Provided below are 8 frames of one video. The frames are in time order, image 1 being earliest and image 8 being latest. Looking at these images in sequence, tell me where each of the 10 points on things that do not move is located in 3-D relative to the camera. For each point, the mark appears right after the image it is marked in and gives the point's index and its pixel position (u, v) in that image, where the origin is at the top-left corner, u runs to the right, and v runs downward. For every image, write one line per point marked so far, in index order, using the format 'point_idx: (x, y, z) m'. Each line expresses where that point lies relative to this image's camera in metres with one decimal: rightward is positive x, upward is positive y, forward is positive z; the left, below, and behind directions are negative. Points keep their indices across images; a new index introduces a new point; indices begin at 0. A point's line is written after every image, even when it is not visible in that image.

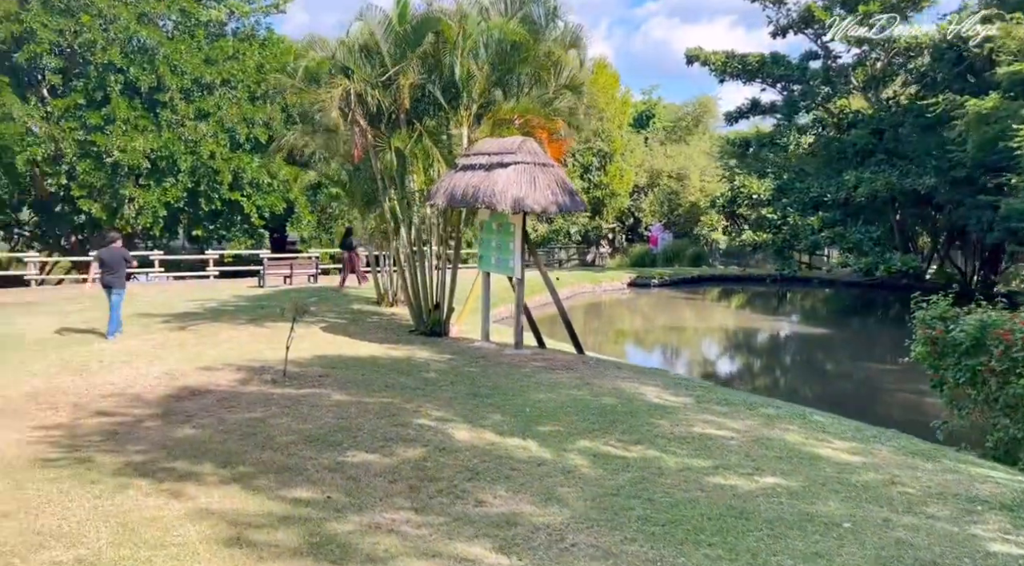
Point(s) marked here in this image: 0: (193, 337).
0: (-4.3, -0.8, +11.1) m
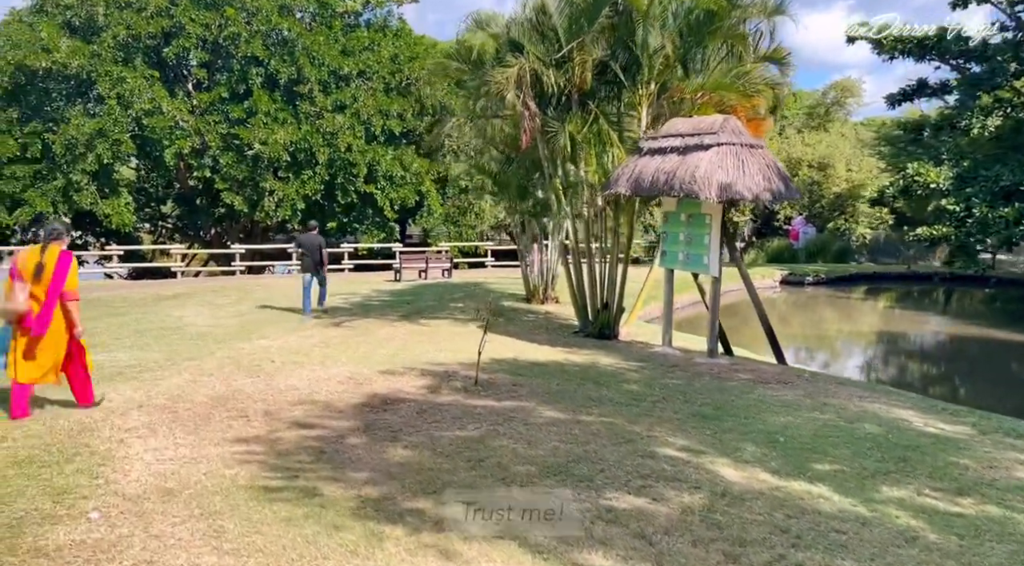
0: (-2.1, -0.7, +10.6) m
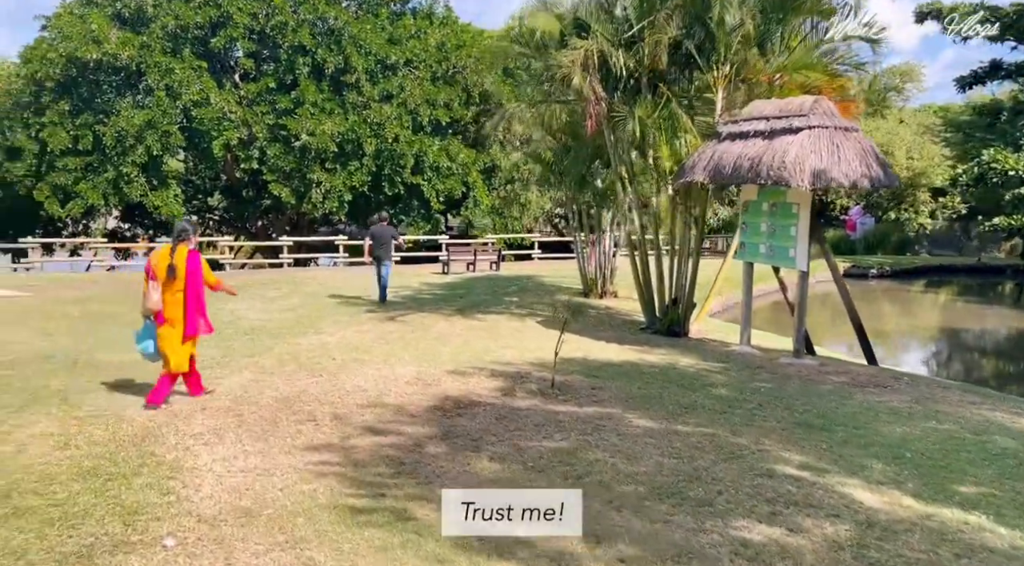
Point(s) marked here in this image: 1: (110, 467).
0: (-1.3, -0.6, +10.3) m
1: (-2.1, -0.9, +4.2) m
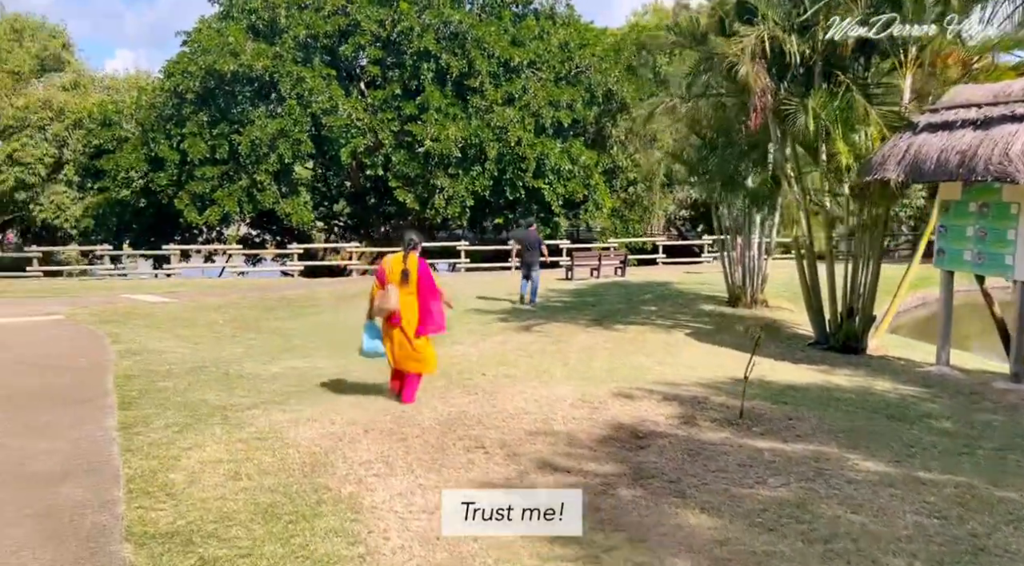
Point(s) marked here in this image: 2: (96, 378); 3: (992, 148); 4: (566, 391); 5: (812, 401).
0: (+0.5, -0.7, +9.8) m
1: (-1.1, -1.0, +3.8) m
2: (-4.2, -1.0, +8.2) m
3: (+3.7, +1.0, +6.1) m
4: (+0.4, -0.9, +6.6) m
5: (+2.2, -0.9, +6.0) m
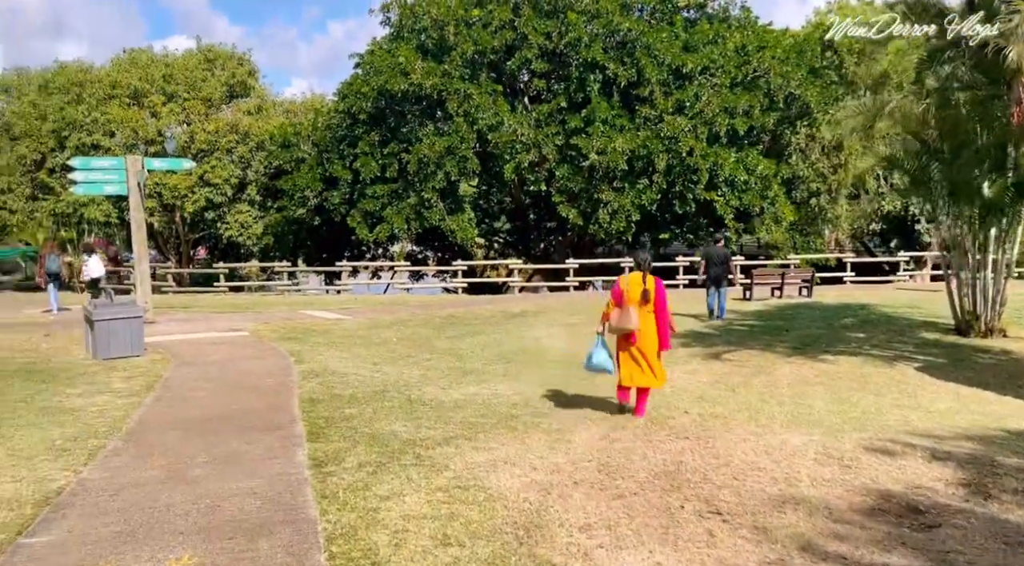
0: (+2.6, -1.0, +8.7) m
1: (0.0, -1.2, +3.1) m
2: (-2.3, -1.2, +8.0) m
3: (+5.1, +0.8, +4.6) m
4: (+2.0, -1.1, +5.7) m
5: (+3.7, -1.1, +4.7) m
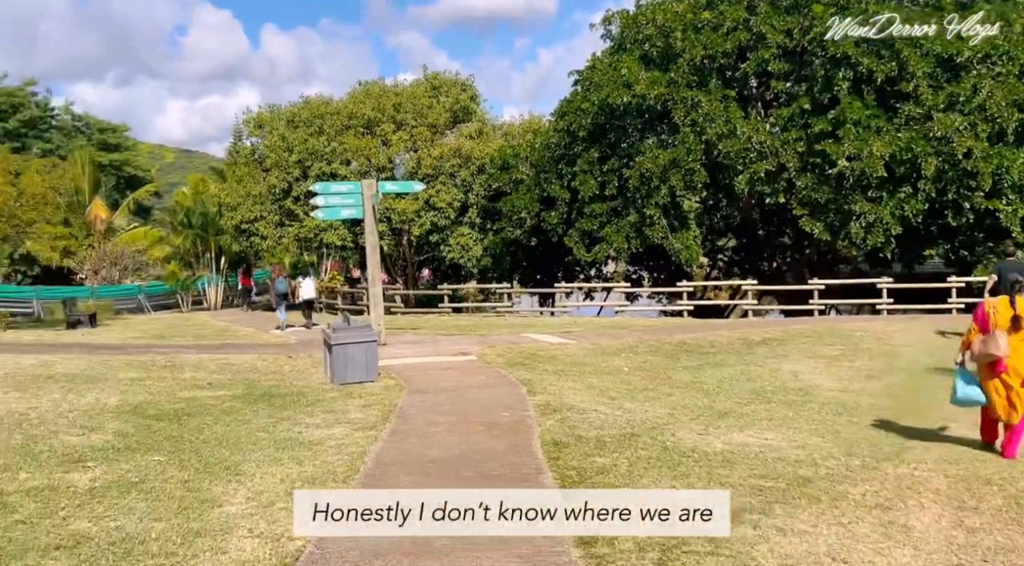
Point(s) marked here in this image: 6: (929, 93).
0: (+5.1, -1.3, +6.6) m
1: (+1.1, -1.3, +1.9) m
2: (+0.1, -1.5, +7.2) m
3: (+6.4, +0.6, +2.0) m
4: (+3.6, -1.3, +3.8) m
5: (+5.0, -1.2, +2.5) m
6: (+9.1, +4.1, +17.7) m
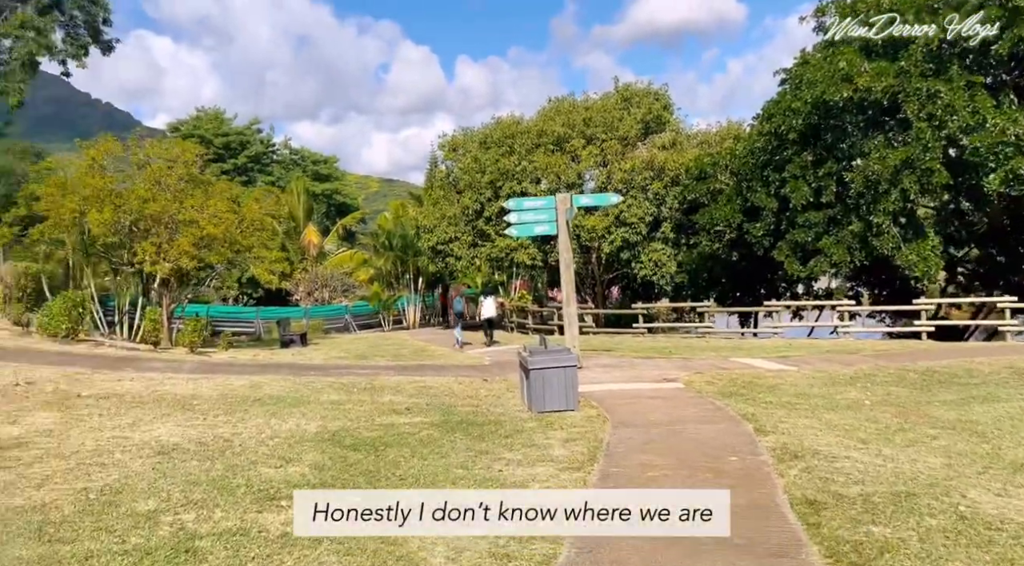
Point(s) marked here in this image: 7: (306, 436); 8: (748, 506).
0: (+6.5, -1.3, +4.2) m
1: (+1.6, -1.4, +0.5) m
2: (+1.9, -1.6, +5.8) m
3: (+6.8, +0.7, -0.6) m
4: (+4.5, -1.3, +1.8) m
5: (+5.6, -1.2, +0.2) m
6: (+13.0, +3.9, +14.2) m
7: (-2.2, -1.7, +8.8) m
8: (+1.7, -1.6, +5.9) m
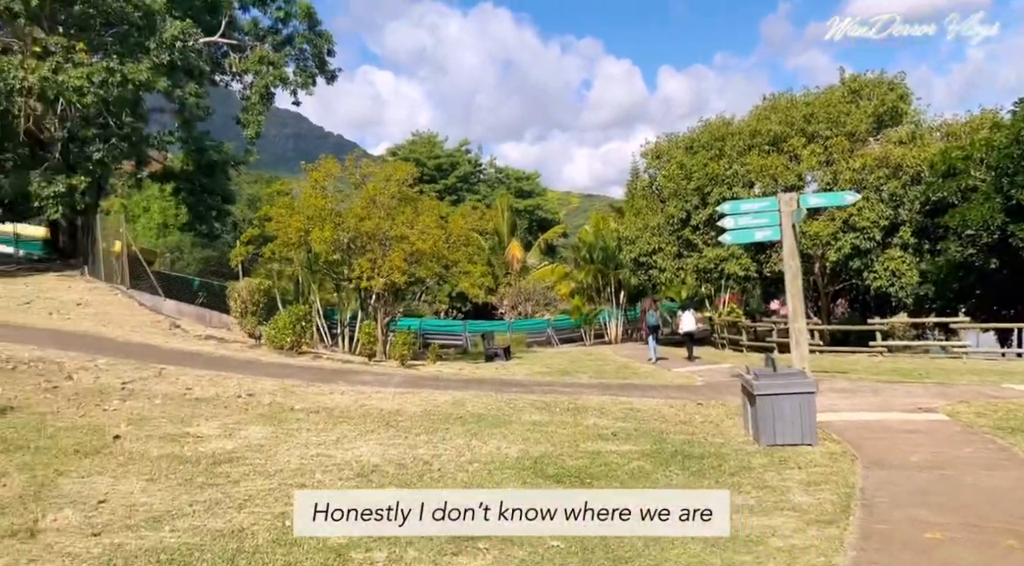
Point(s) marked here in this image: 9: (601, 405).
0: (+7.3, -1.3, +1.5) m
1: (+1.6, -1.3, -0.9) m
2: (+3.2, -1.7, +4.2) m
3: (+6.4, +0.7, -3.2) m
4: (+4.8, -1.3, -0.4) m
5: (+5.4, -1.2, -2.2) m
6: (+16.0, +3.8, +9.6) m
7: (0.0, -1.8, +8.1) m
8: (+3.1, -1.7, +4.3) m
9: (+1.4, -1.9, +12.5) m
